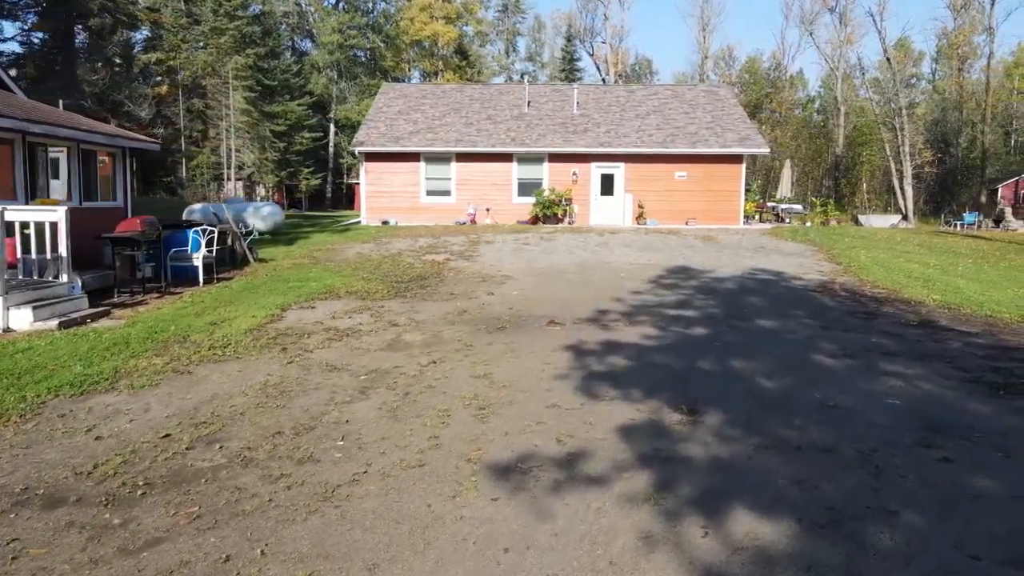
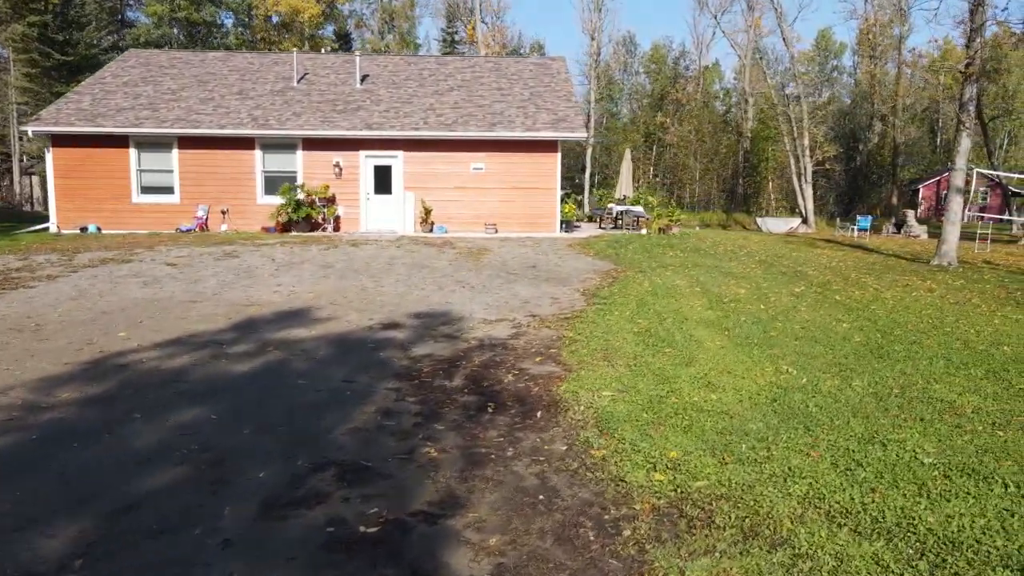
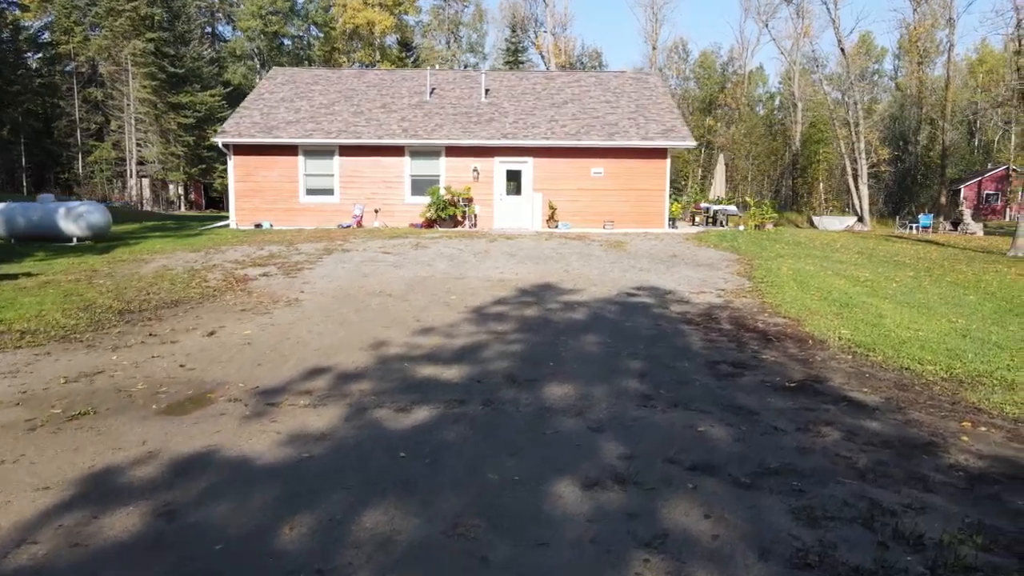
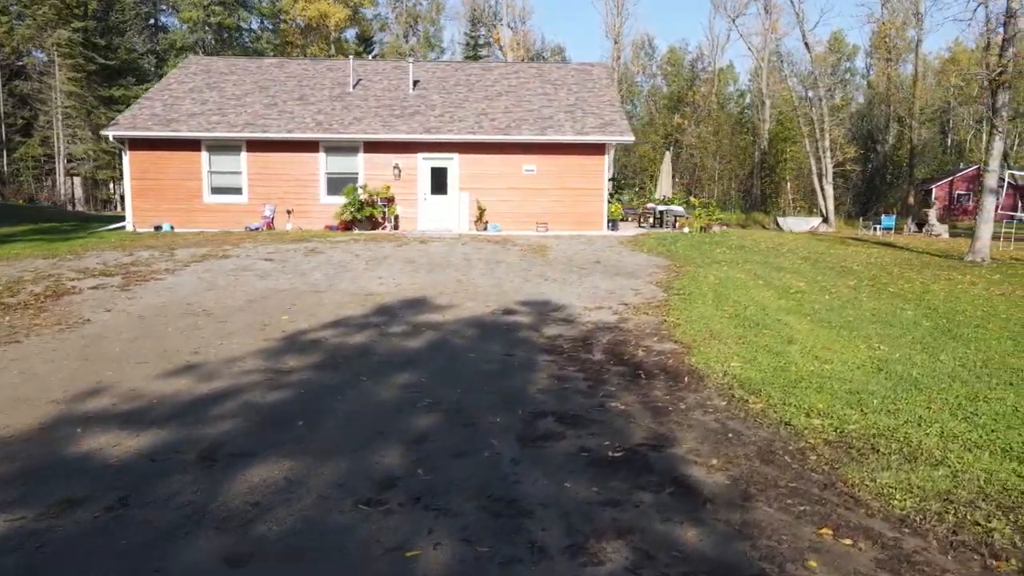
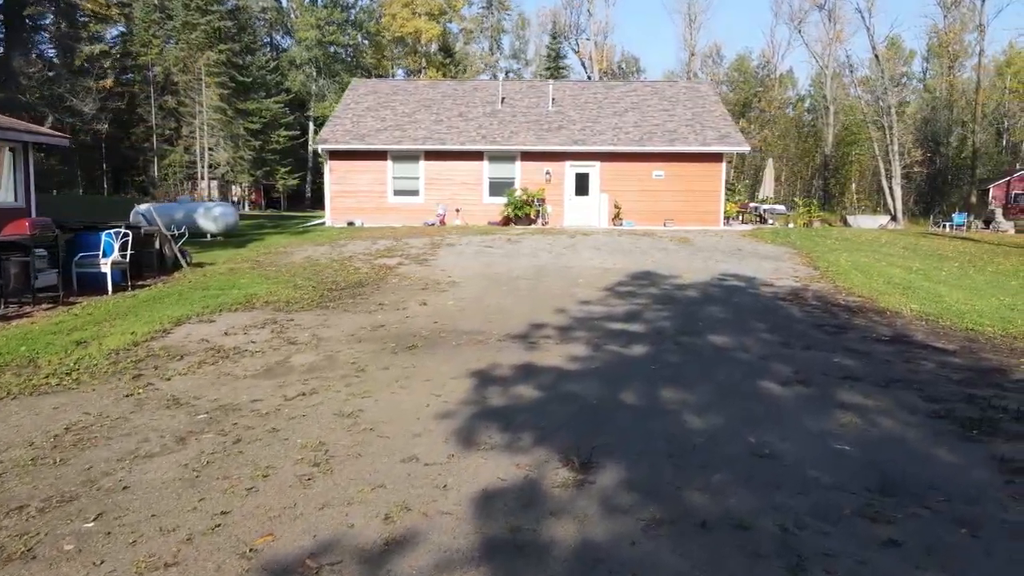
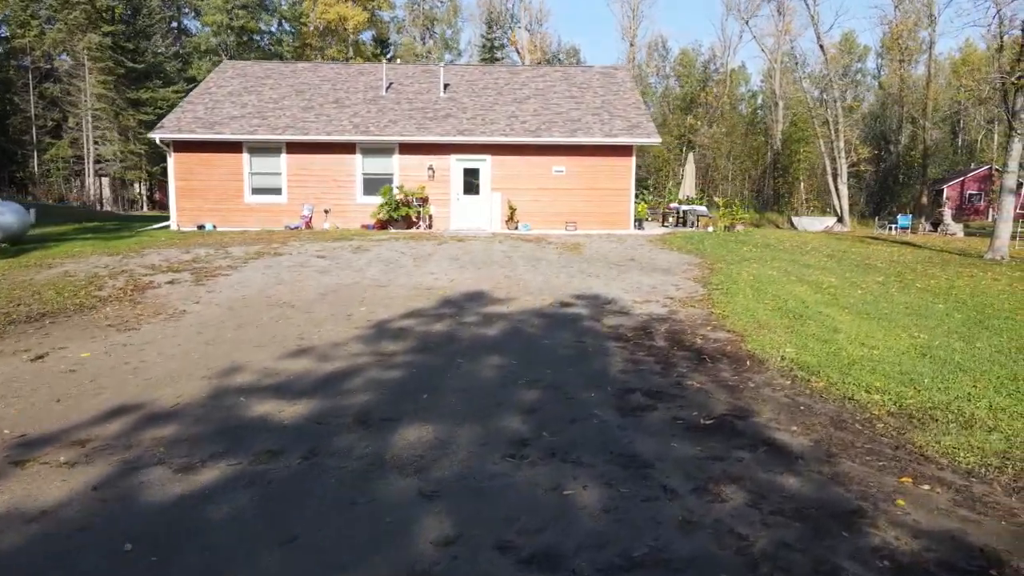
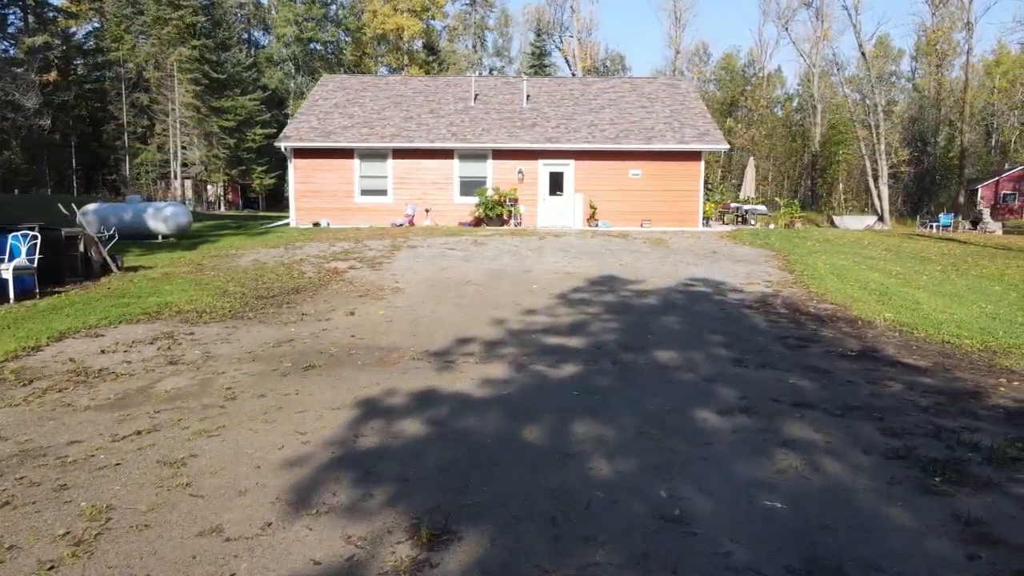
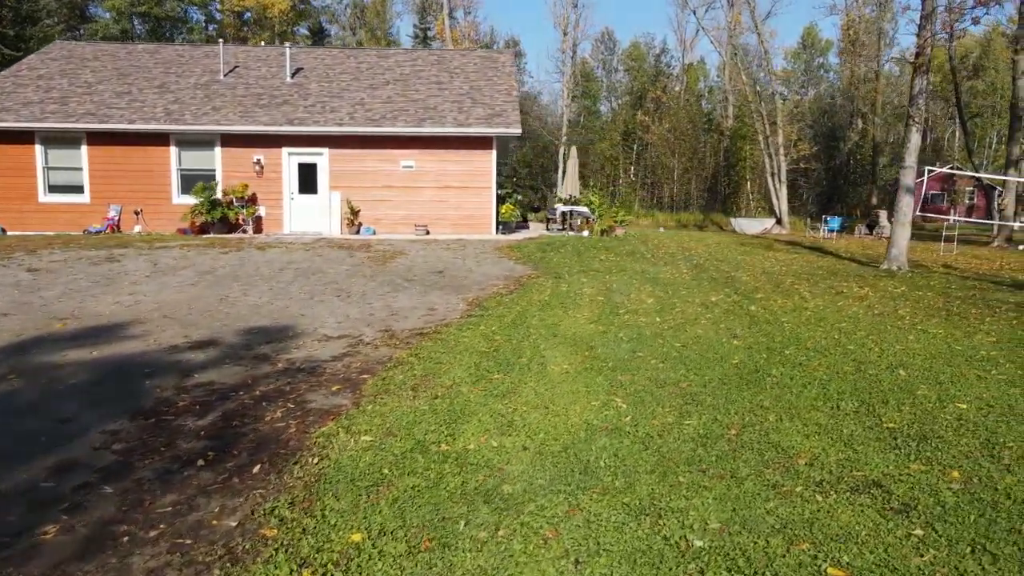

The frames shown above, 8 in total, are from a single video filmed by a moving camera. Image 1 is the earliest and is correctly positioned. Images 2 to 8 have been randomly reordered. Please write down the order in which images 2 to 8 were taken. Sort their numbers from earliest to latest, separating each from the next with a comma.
5, 7, 3, 6, 4, 2, 8
